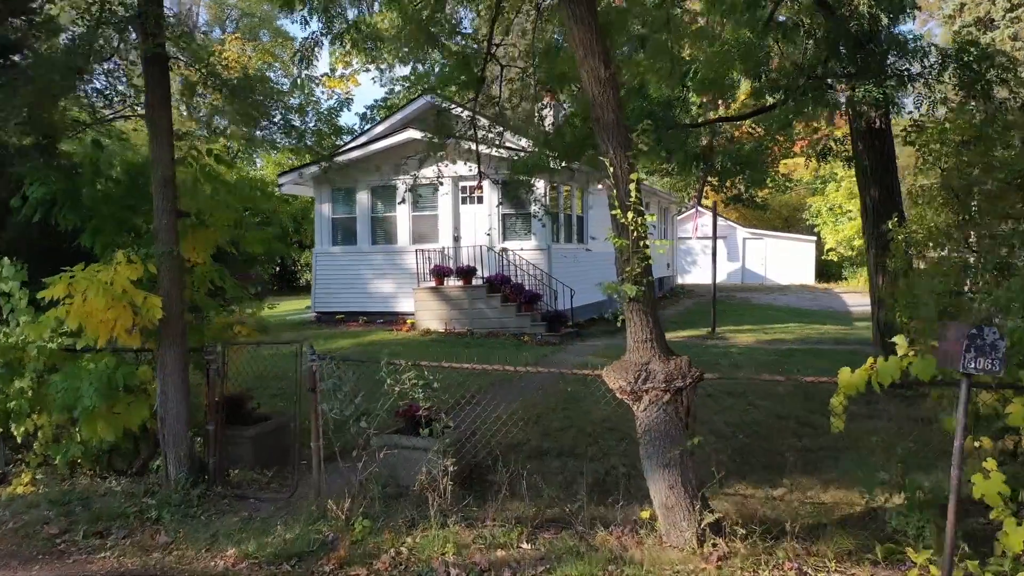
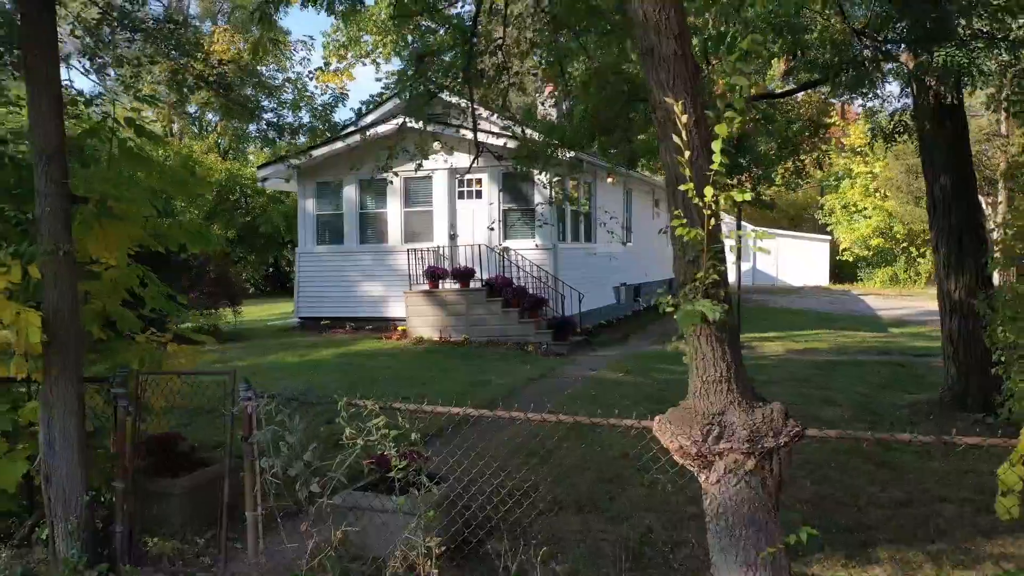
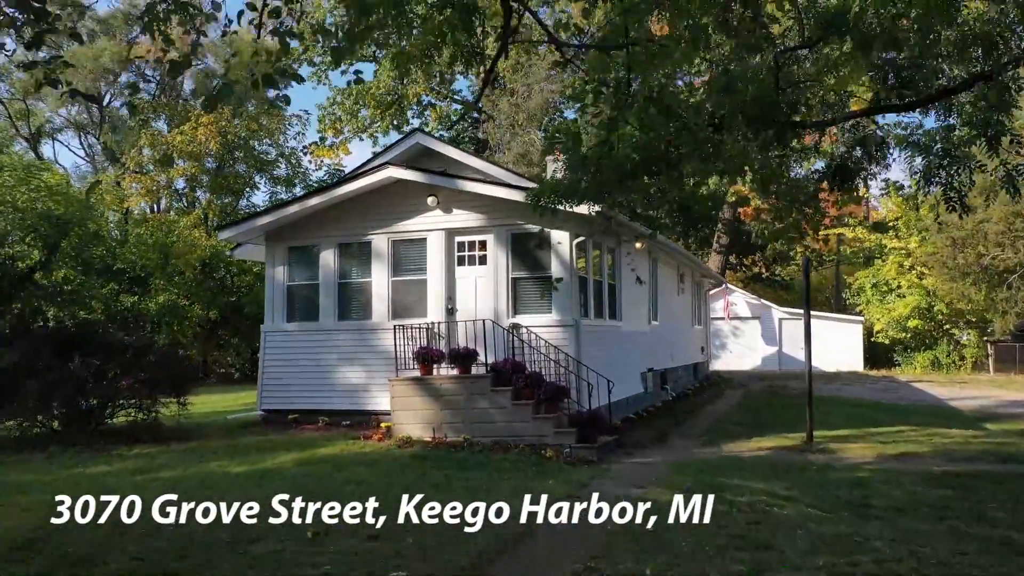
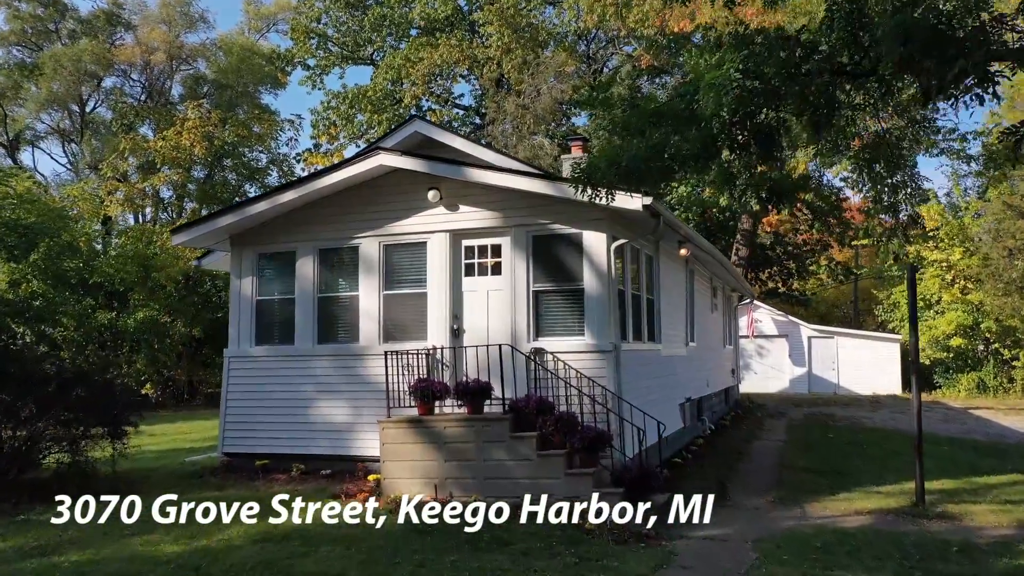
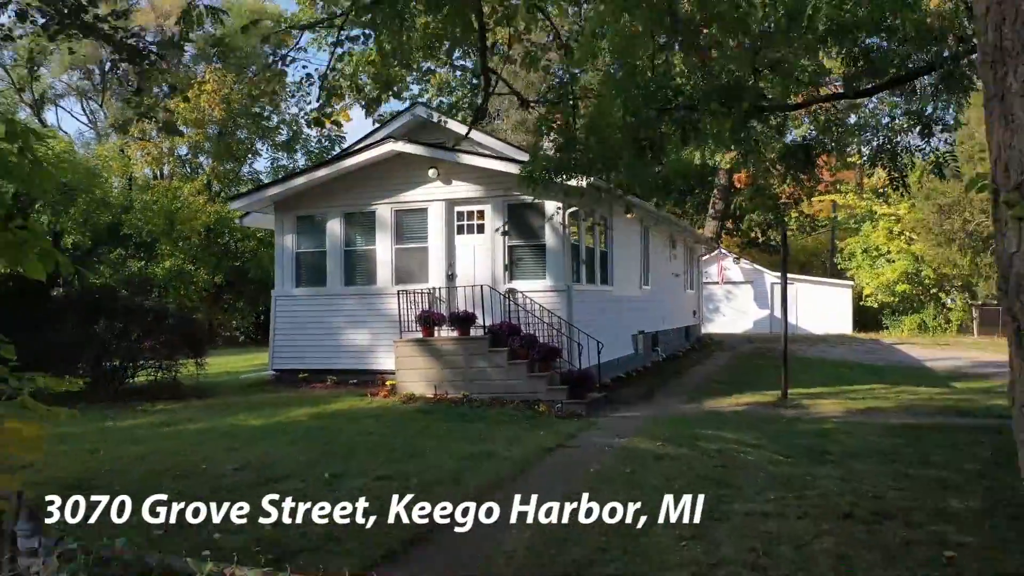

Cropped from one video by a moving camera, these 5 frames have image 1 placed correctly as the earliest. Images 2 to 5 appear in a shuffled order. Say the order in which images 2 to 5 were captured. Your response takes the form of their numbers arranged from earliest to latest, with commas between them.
2, 5, 3, 4
